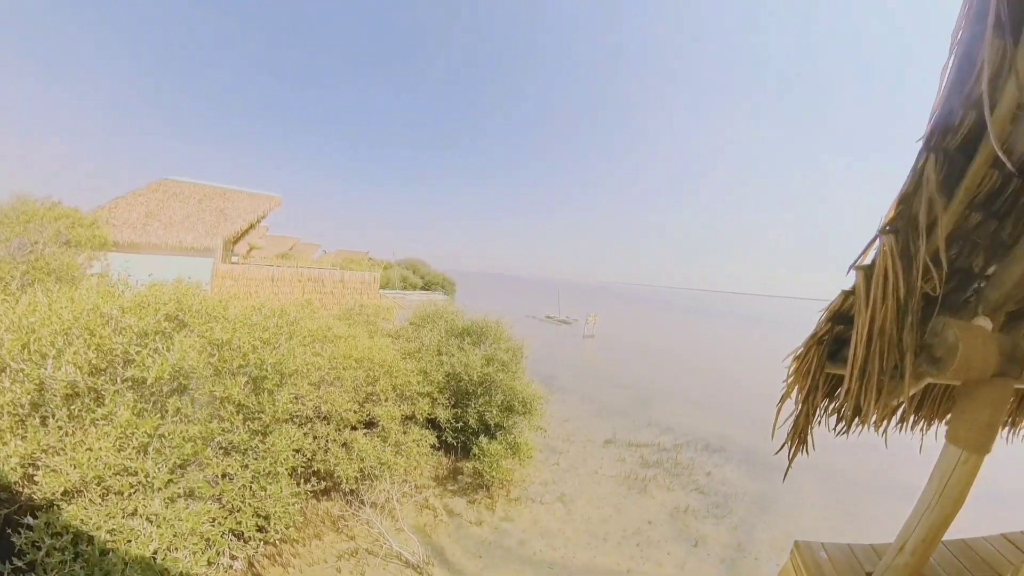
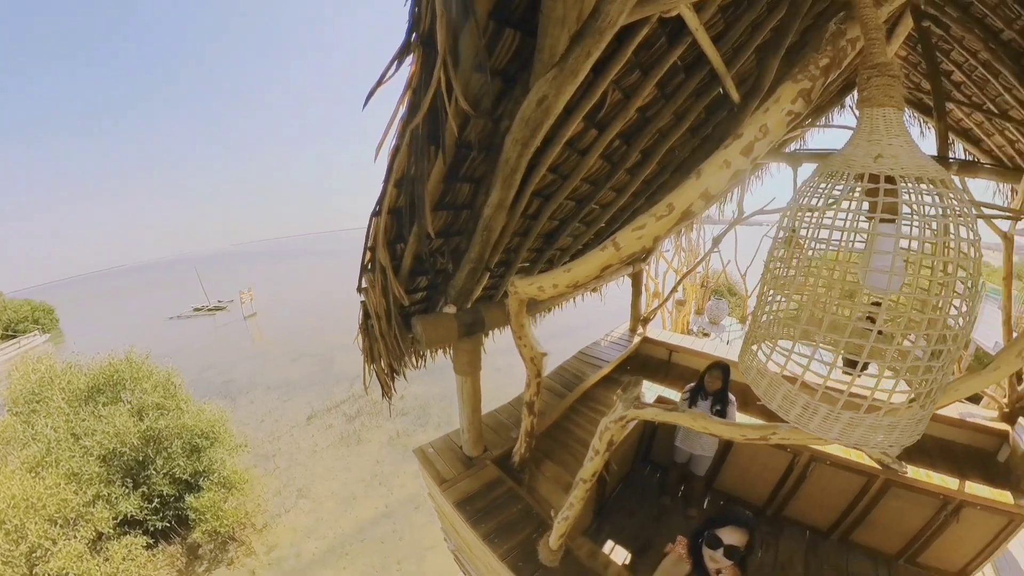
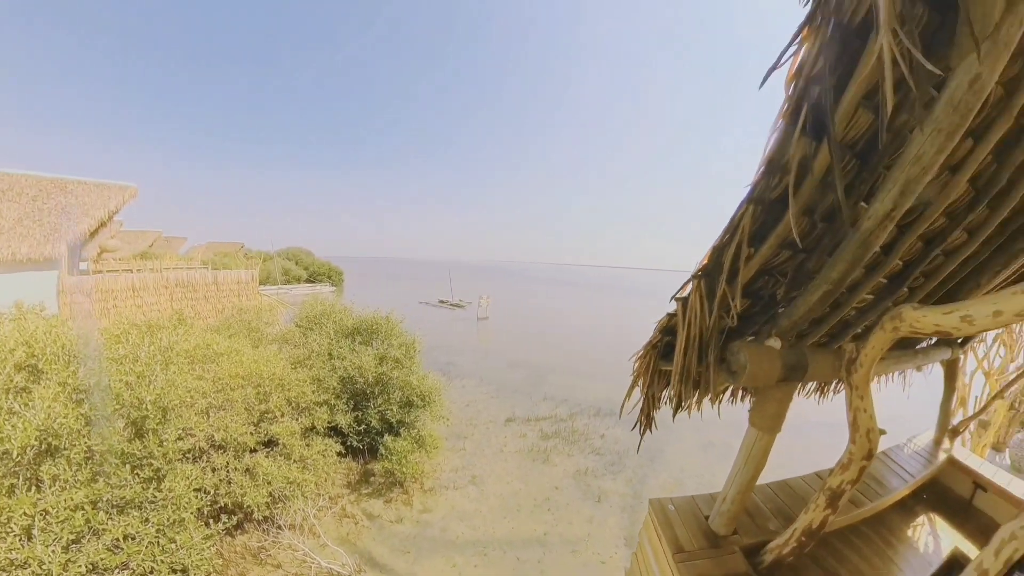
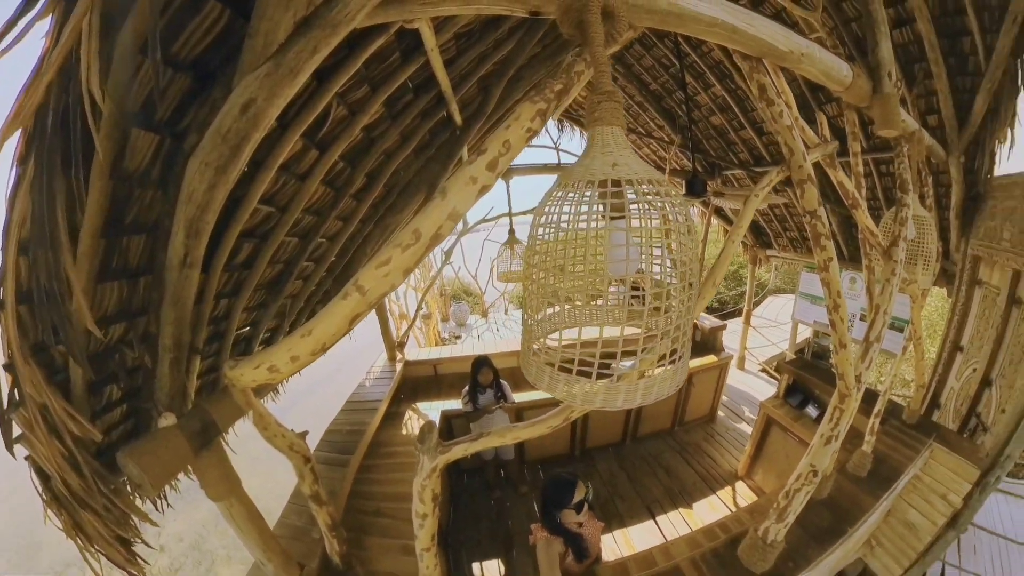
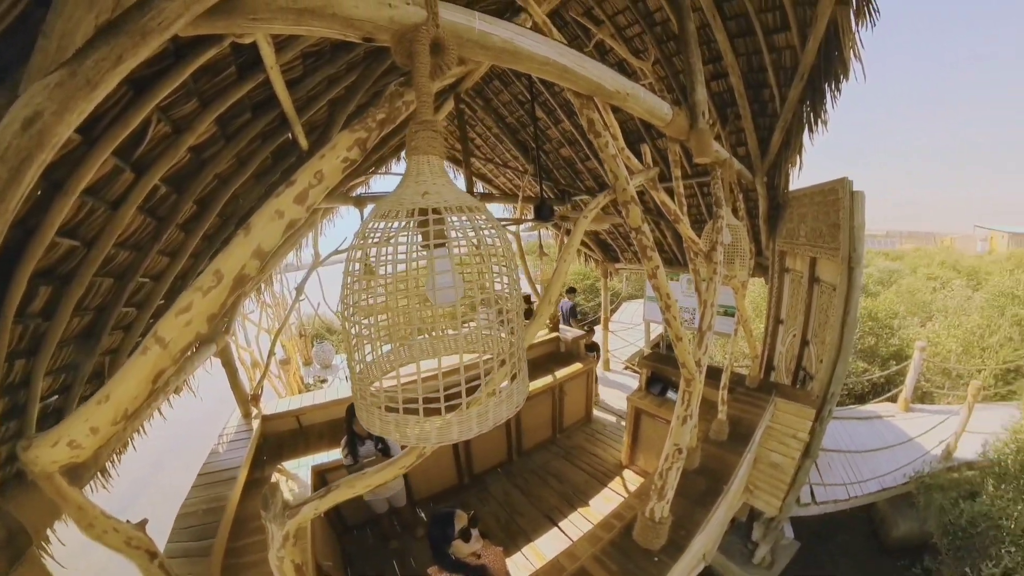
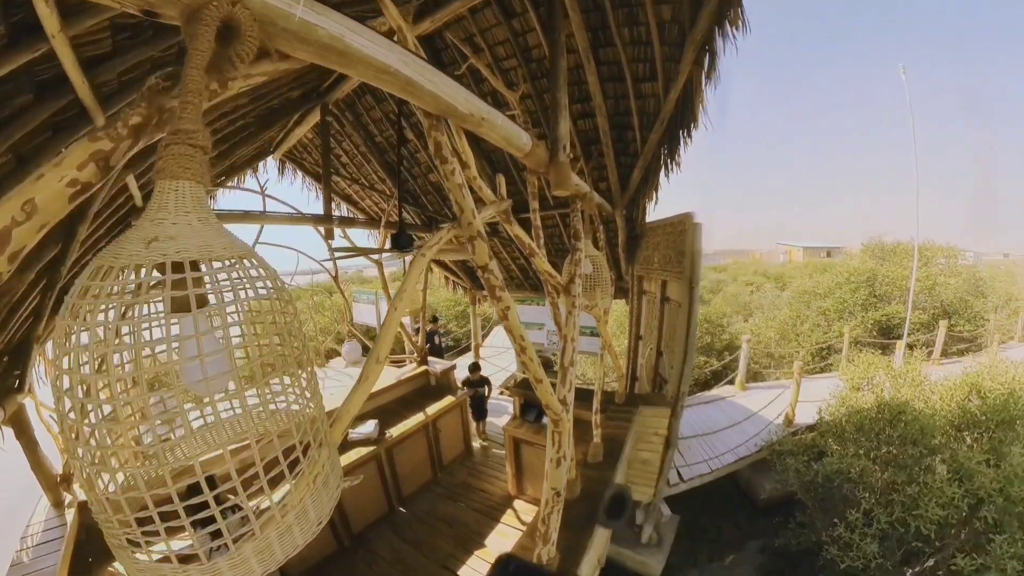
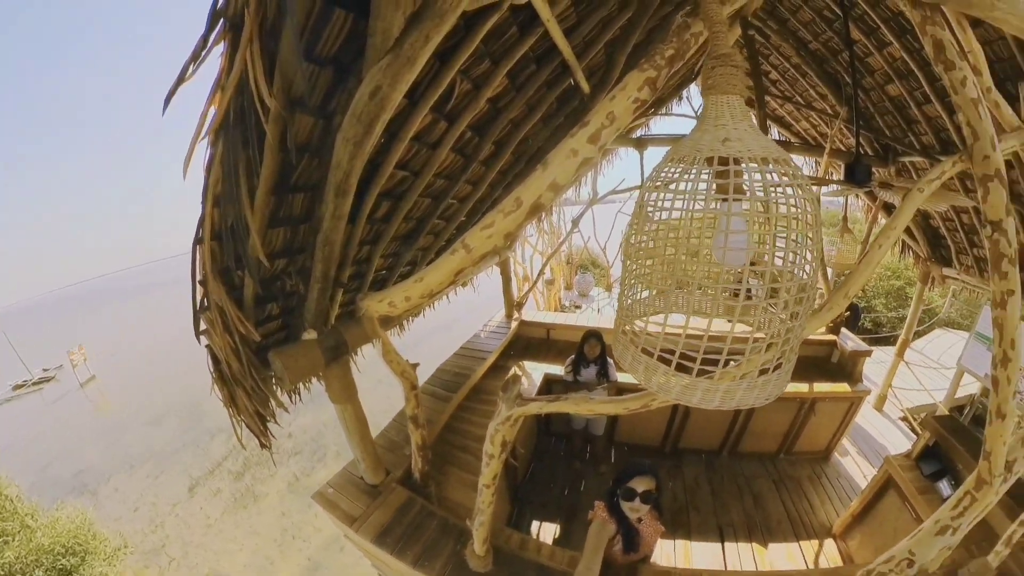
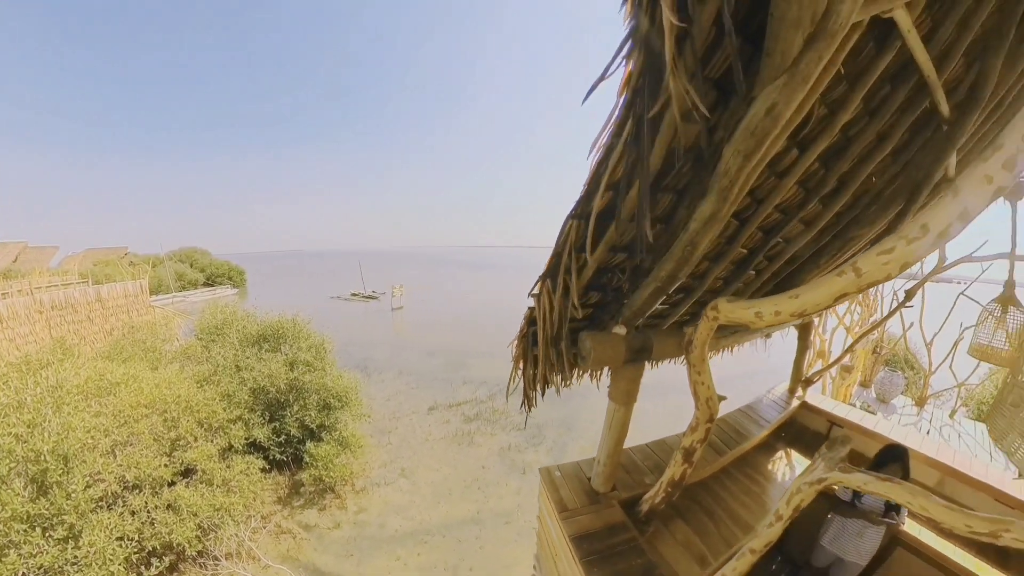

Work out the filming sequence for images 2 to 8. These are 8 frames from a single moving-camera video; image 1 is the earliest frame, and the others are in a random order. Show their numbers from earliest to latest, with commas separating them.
3, 8, 2, 7, 4, 5, 6
